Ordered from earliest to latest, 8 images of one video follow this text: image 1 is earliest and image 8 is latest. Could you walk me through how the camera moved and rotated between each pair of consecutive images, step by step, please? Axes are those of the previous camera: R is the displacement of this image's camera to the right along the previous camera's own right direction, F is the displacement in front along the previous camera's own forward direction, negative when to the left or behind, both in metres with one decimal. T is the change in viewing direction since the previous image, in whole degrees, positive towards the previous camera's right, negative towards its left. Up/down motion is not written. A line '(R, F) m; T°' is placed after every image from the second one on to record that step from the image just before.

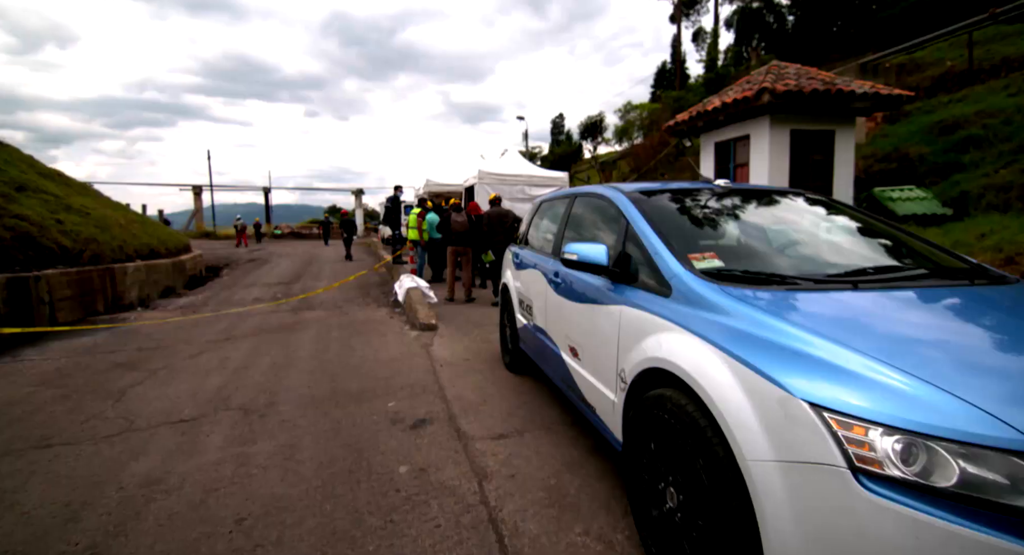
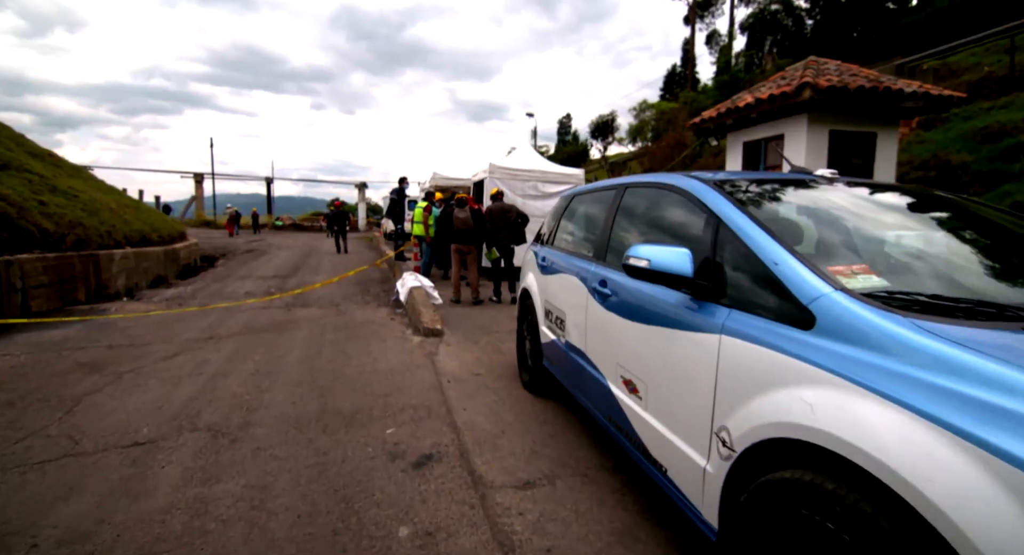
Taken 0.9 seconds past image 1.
(-0.2, +0.7) m; 0°
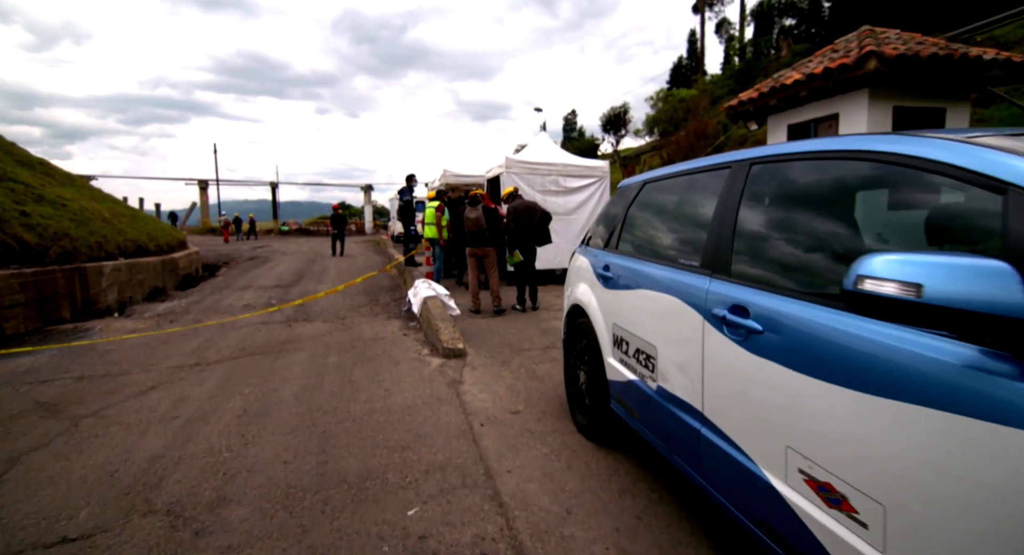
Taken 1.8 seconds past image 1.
(-0.3, +0.9) m; -1°
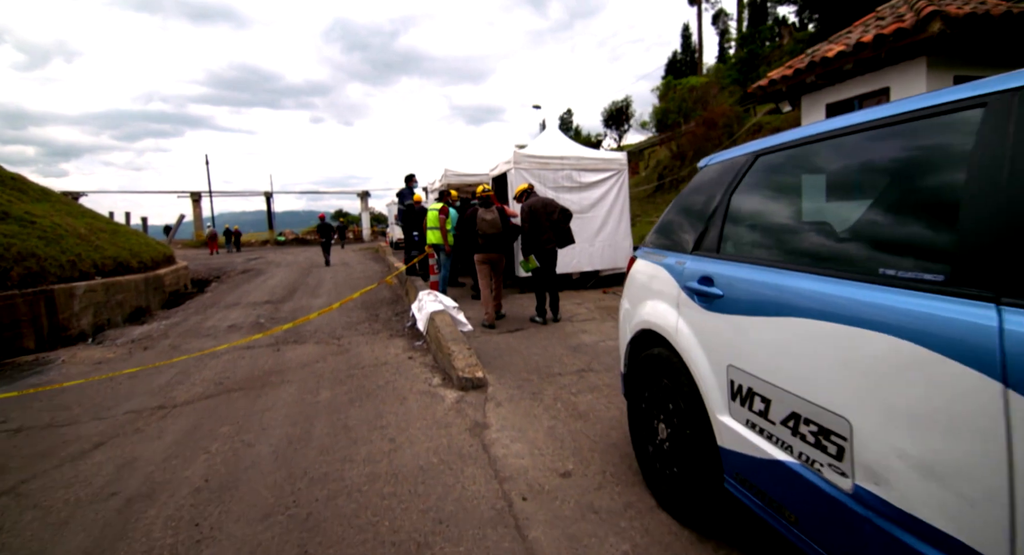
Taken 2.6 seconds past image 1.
(-0.2, +0.9) m; 0°
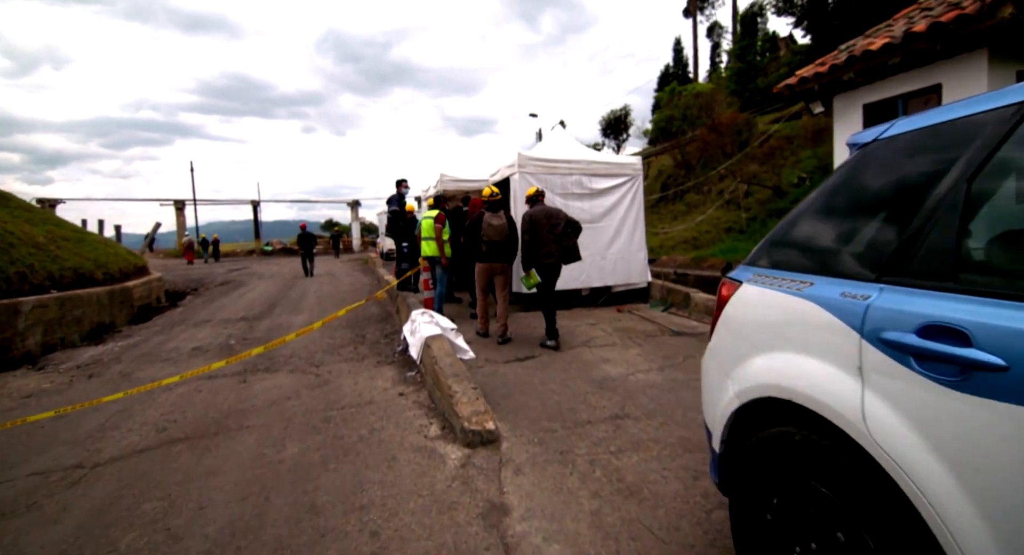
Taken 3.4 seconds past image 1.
(-0.2, +0.9) m; +1°
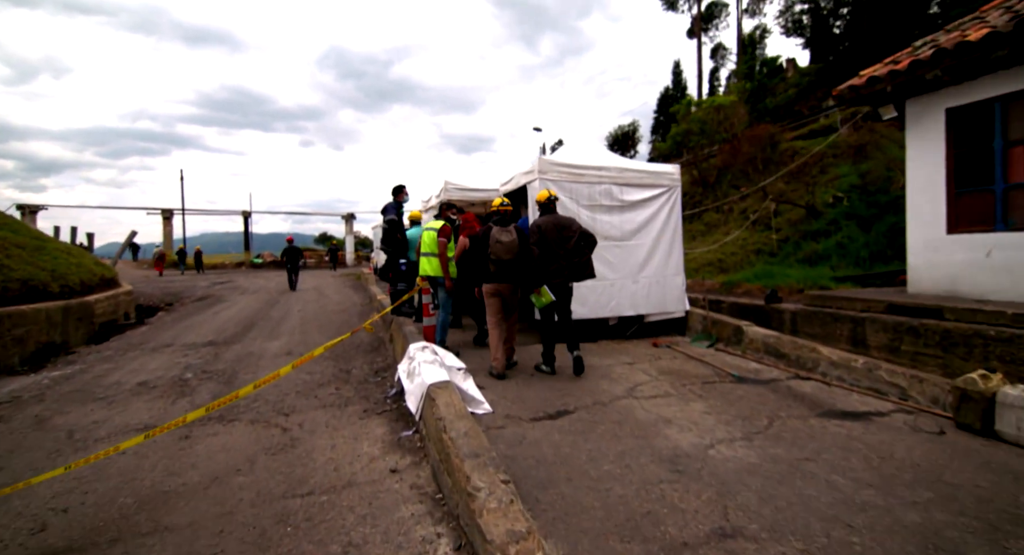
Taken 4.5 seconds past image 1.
(-0.3, +1.3) m; +1°
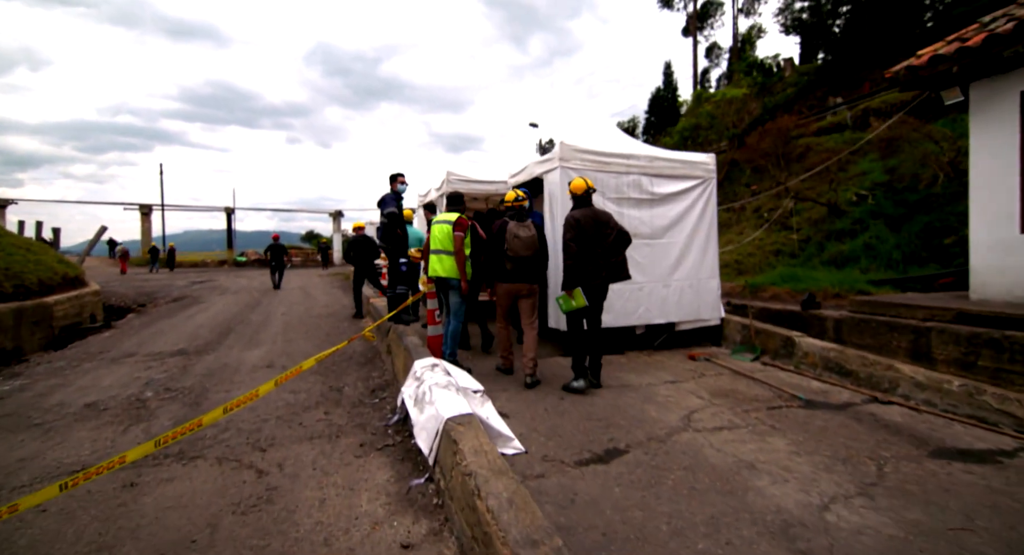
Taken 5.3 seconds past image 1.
(-0.4, +0.9) m; +1°
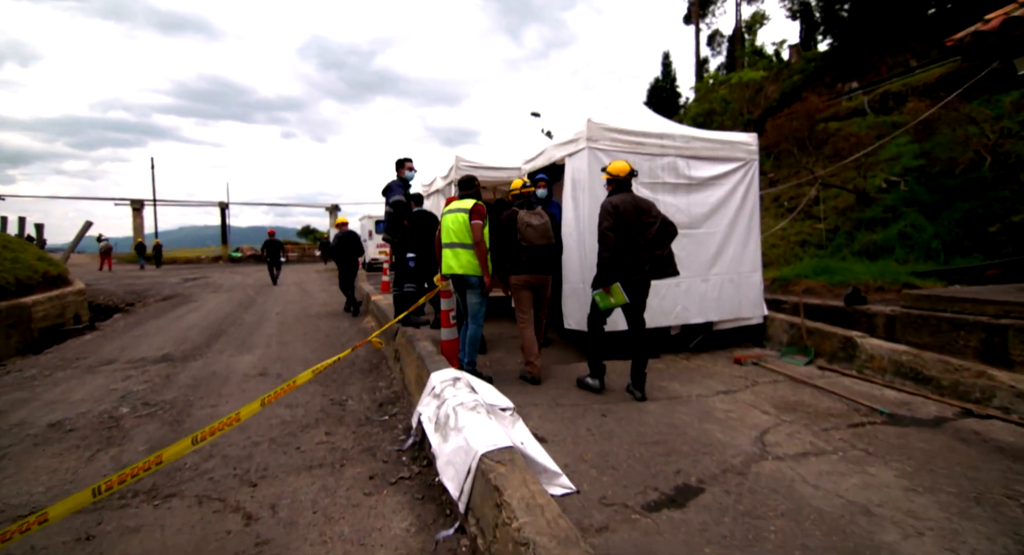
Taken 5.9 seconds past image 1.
(-0.3, +0.7) m; 0°
